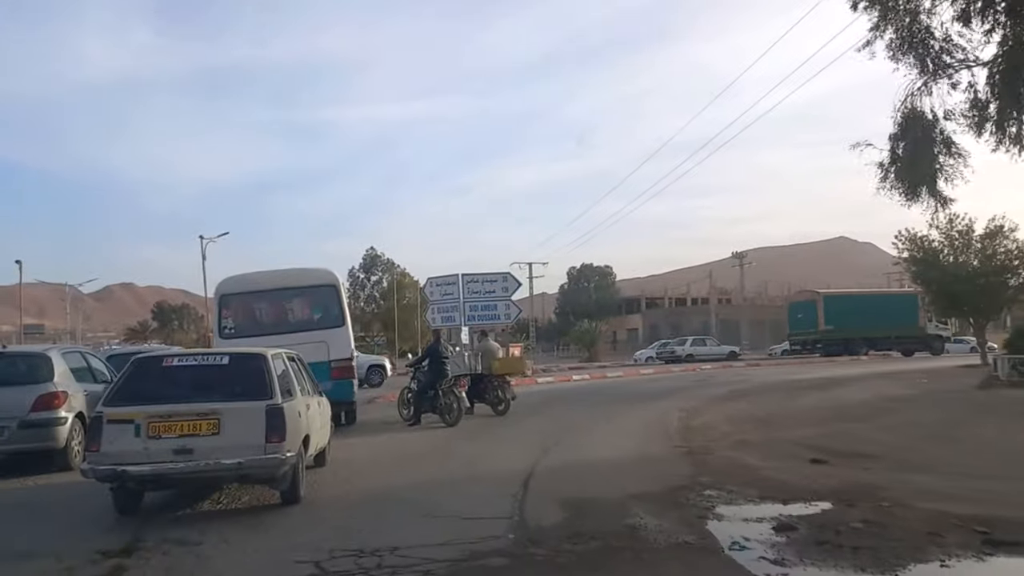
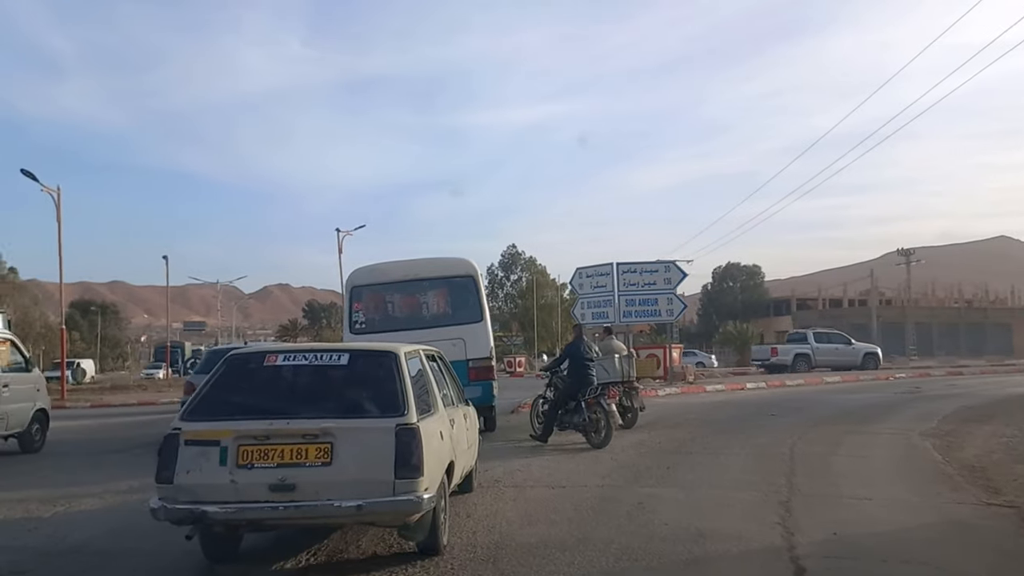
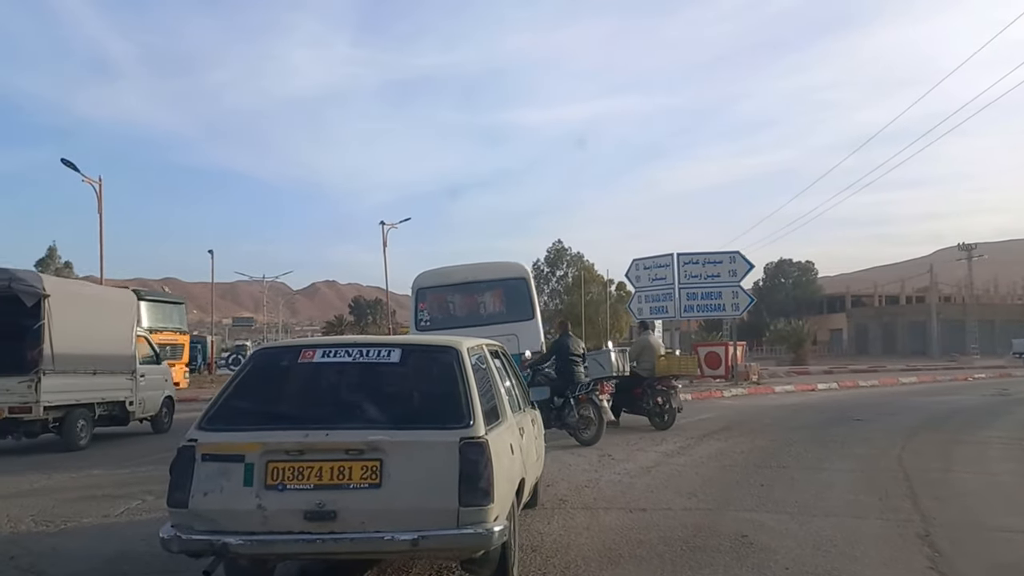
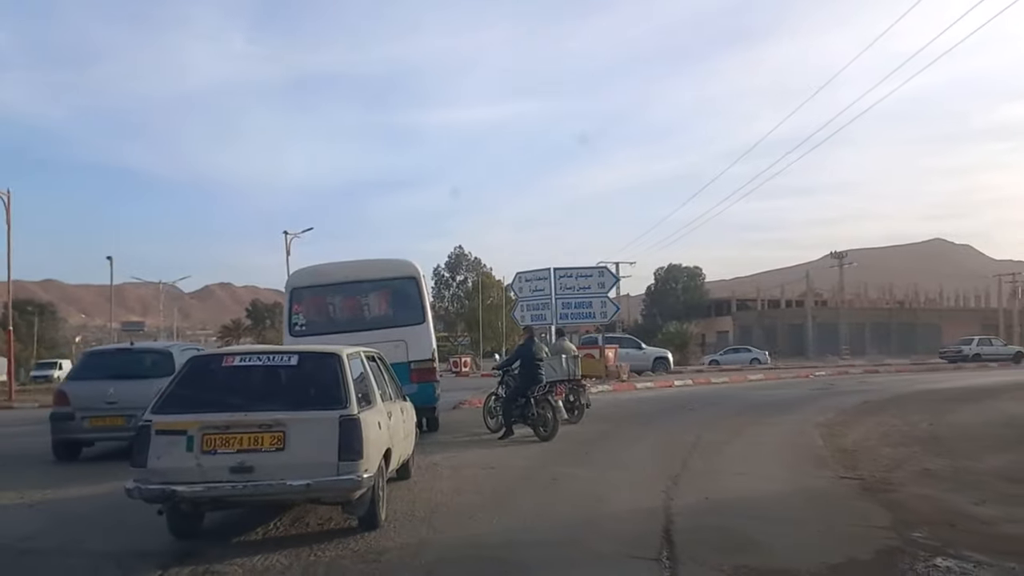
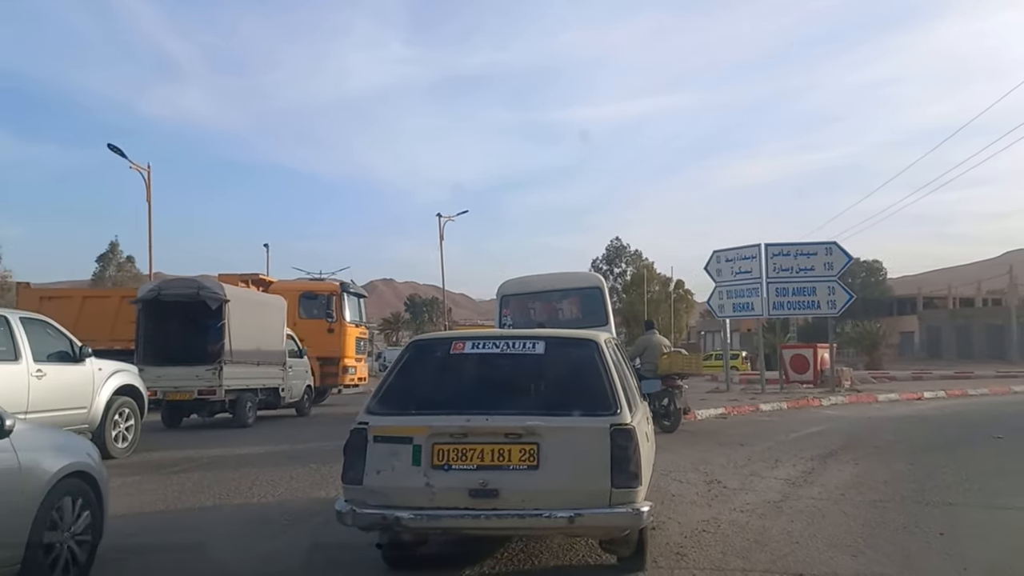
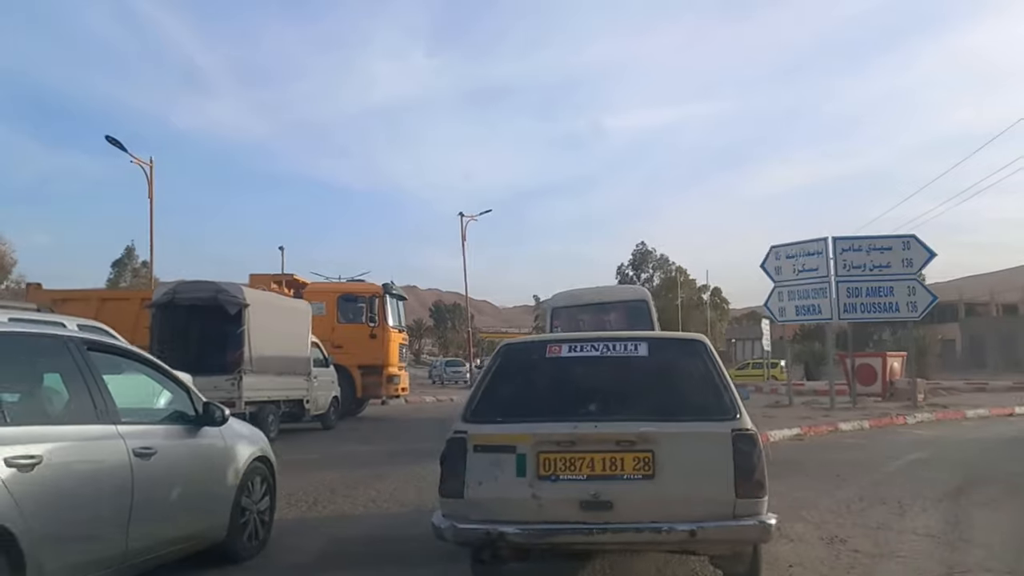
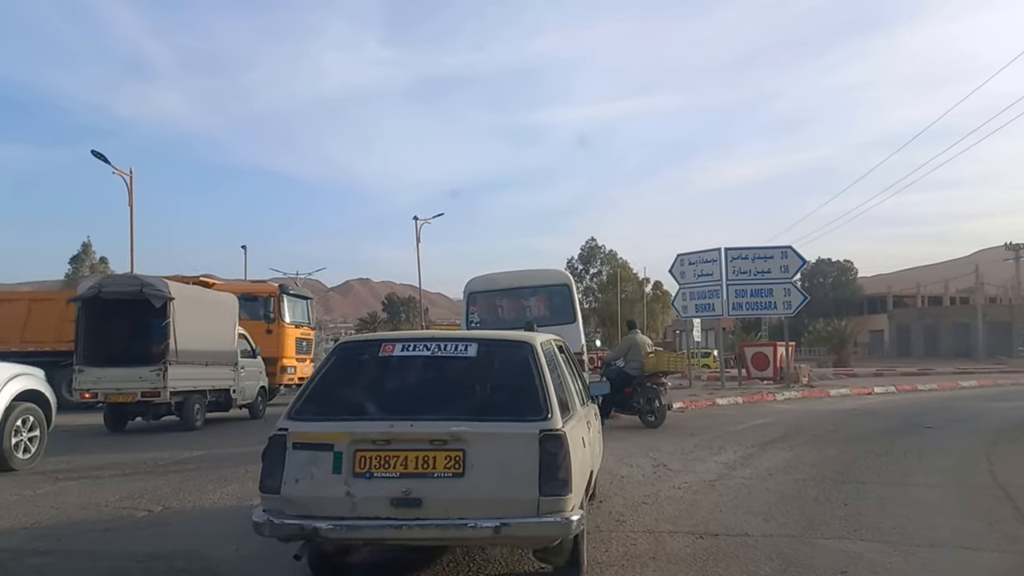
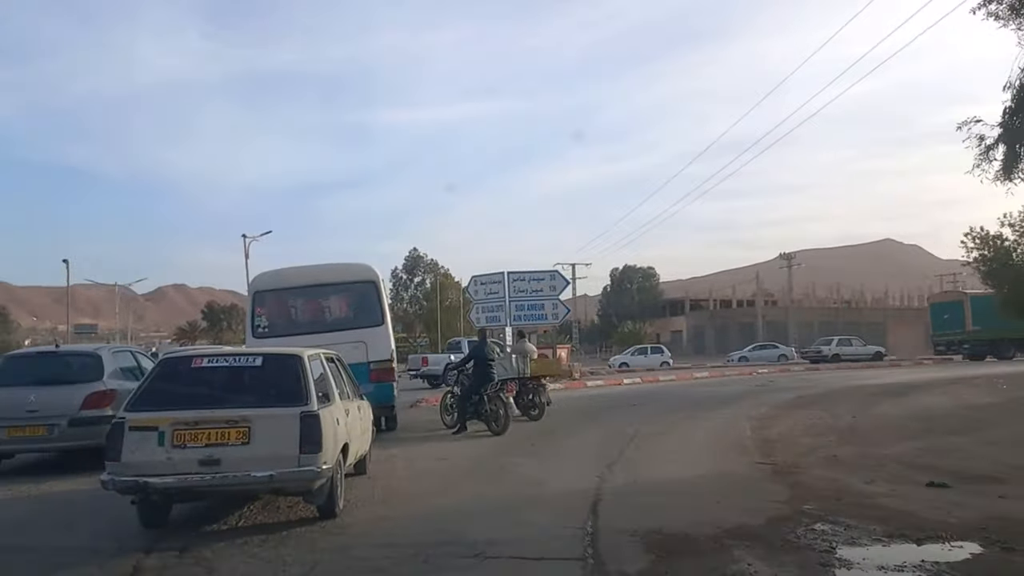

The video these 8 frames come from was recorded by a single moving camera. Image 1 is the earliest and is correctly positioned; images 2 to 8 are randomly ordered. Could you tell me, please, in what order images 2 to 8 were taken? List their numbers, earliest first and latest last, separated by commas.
8, 4, 2, 3, 7, 5, 6
